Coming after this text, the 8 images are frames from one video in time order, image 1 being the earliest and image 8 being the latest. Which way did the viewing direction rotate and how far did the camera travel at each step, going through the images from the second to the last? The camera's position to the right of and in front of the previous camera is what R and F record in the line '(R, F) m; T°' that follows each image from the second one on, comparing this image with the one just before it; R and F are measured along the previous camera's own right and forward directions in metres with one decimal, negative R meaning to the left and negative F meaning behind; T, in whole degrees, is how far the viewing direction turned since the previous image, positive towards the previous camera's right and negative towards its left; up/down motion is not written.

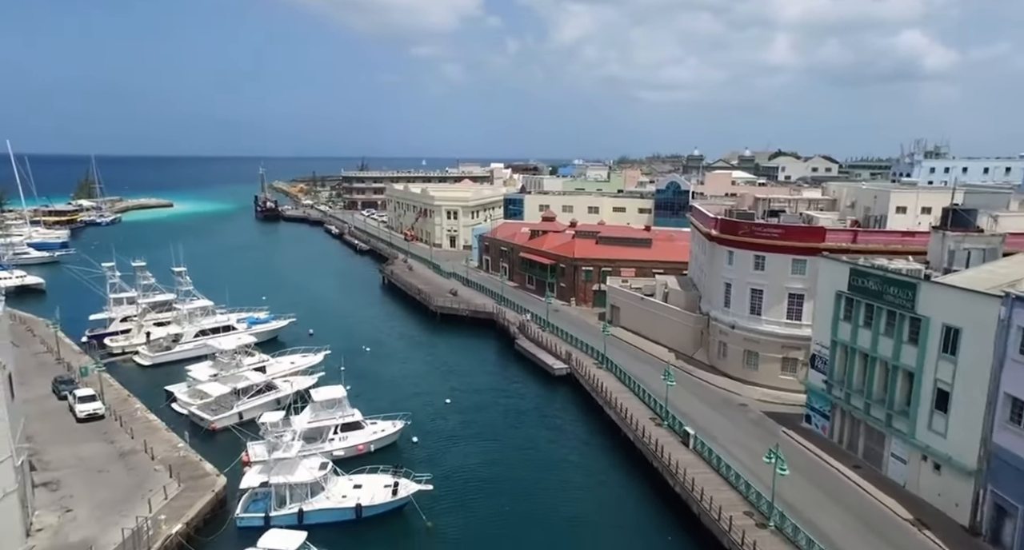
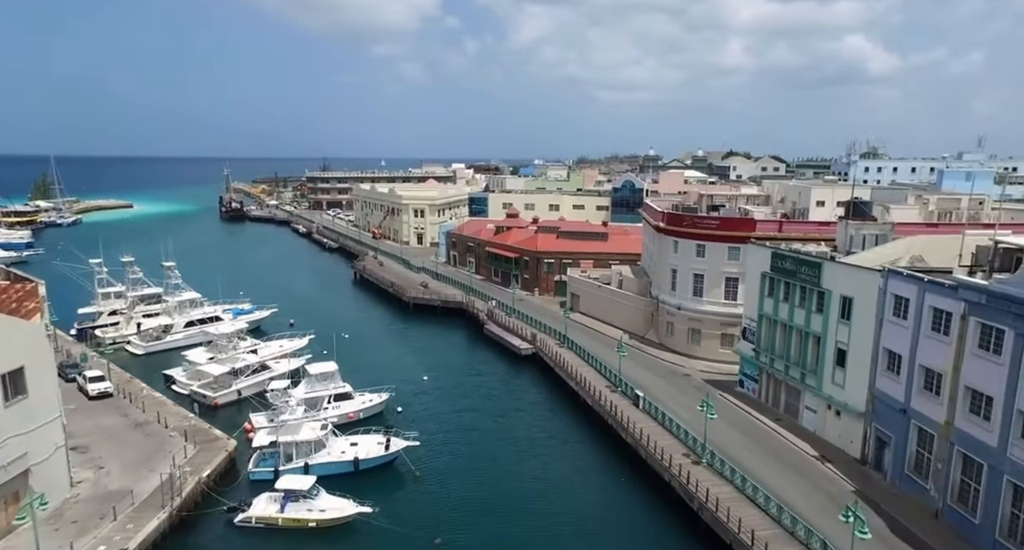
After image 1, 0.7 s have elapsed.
(-0.6, -4.9) m; +3°
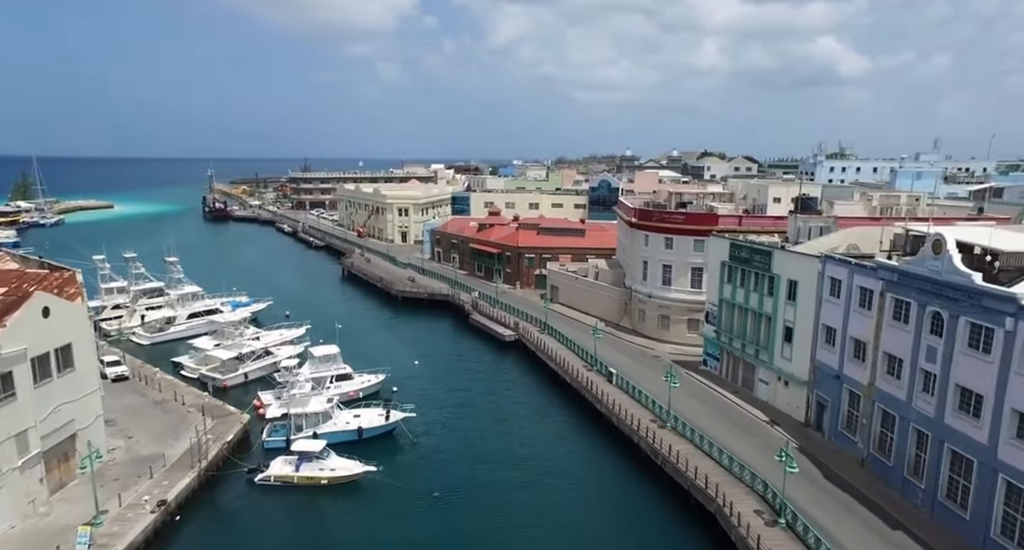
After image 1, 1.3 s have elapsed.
(-0.4, -4.0) m; +2°
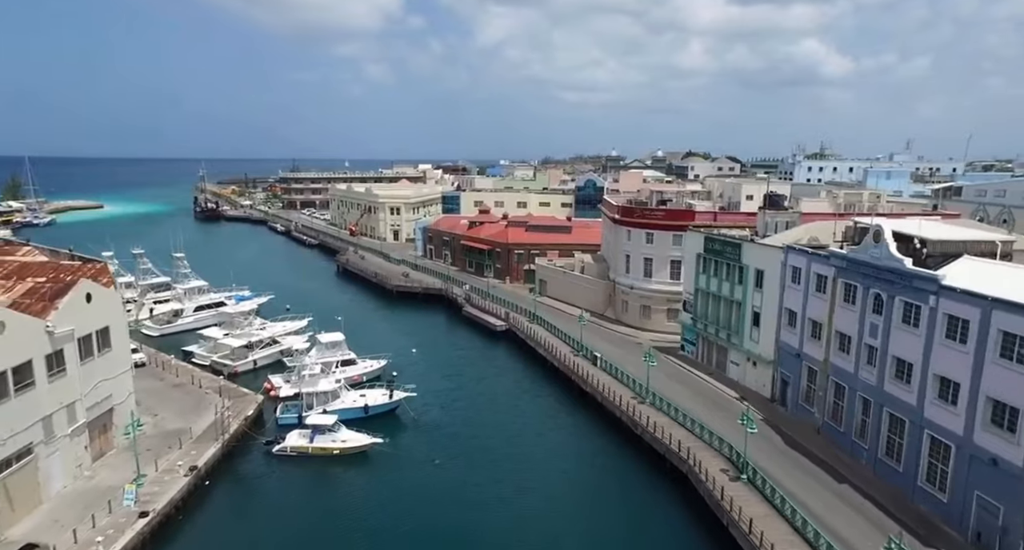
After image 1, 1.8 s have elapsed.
(-0.3, -3.5) m; +1°
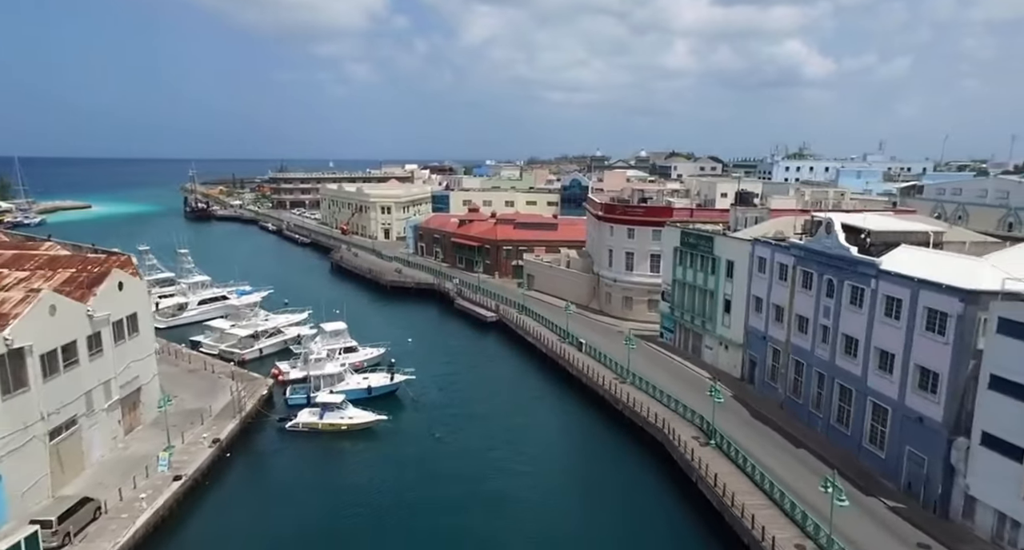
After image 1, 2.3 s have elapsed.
(-0.3, -3.4) m; +1°
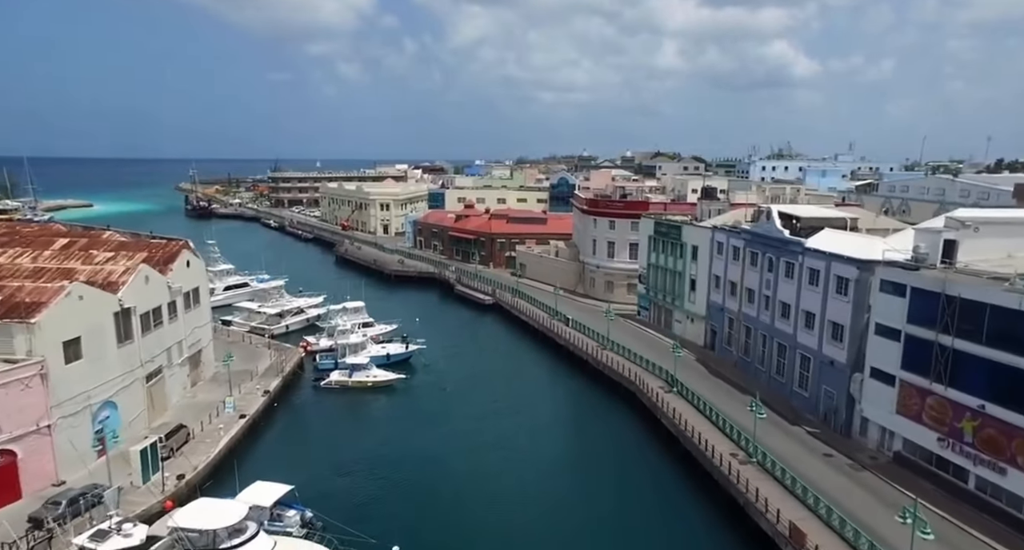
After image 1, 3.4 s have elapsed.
(-0.6, -7.4) m; +1°
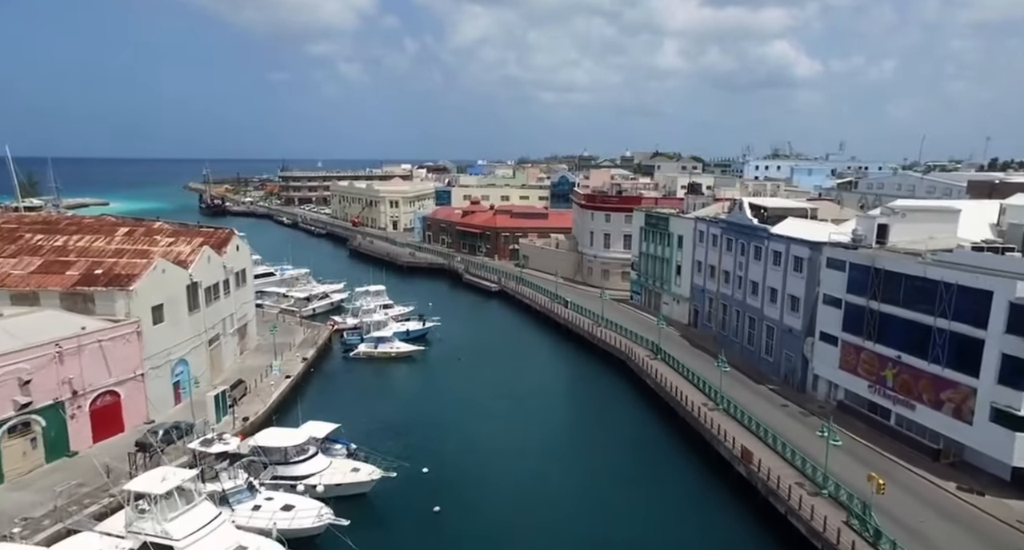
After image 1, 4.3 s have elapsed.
(-0.3, -6.2) m; 0°
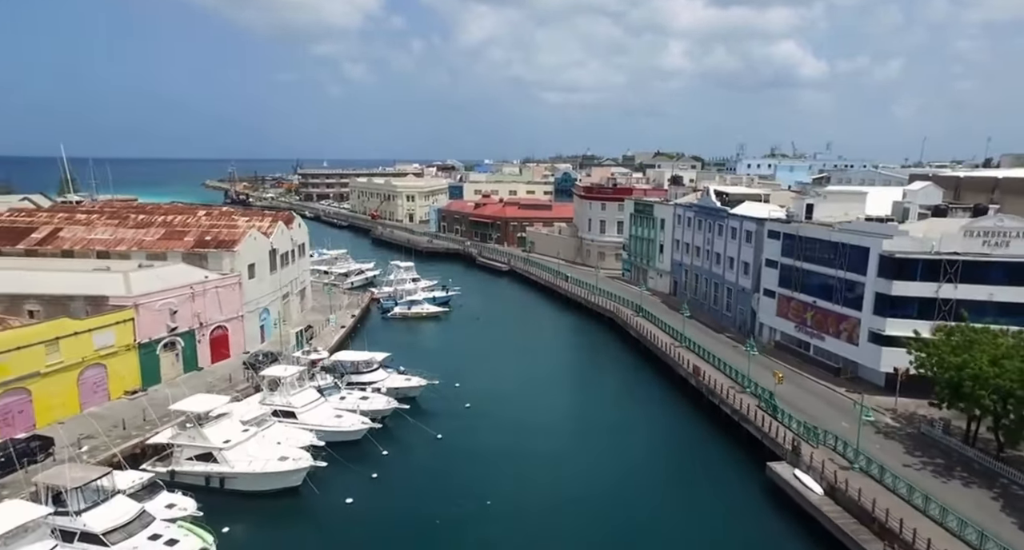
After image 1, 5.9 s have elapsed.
(-0.3, -10.7) m; 0°
